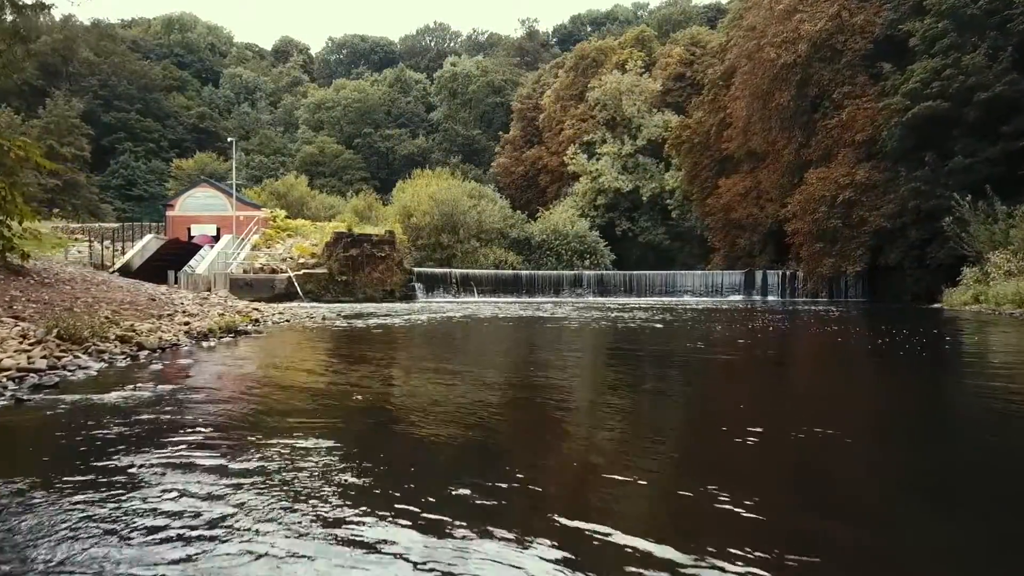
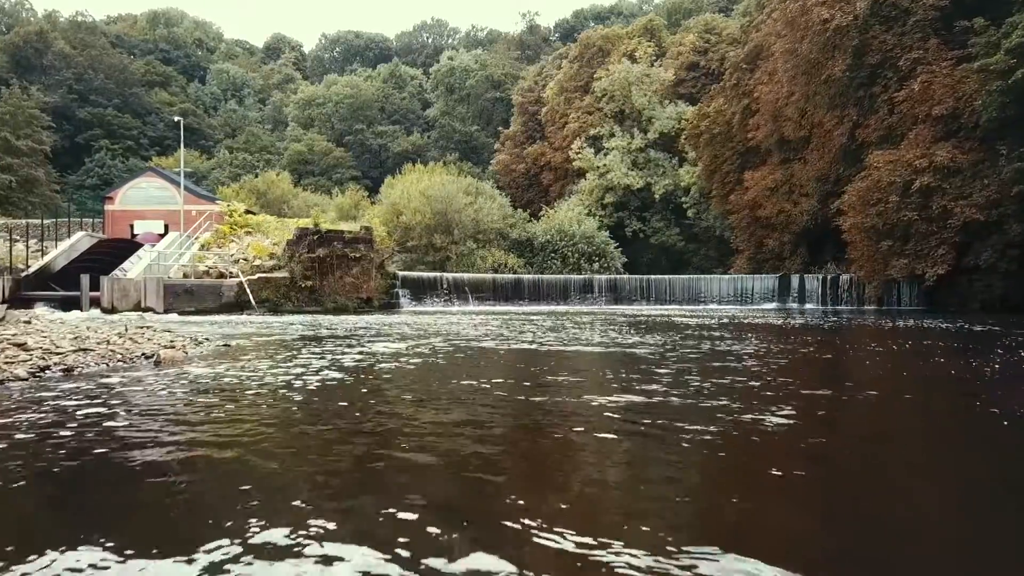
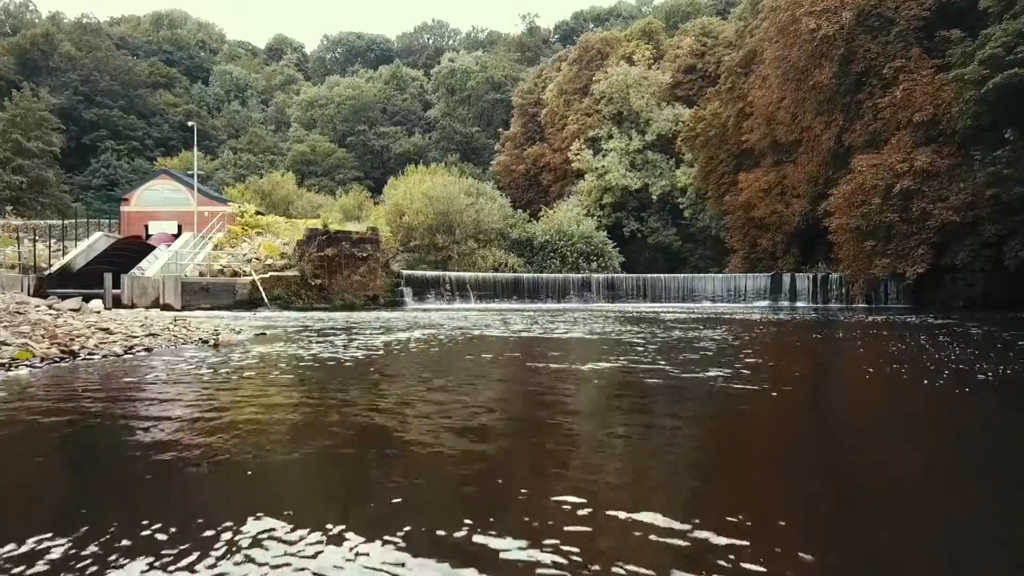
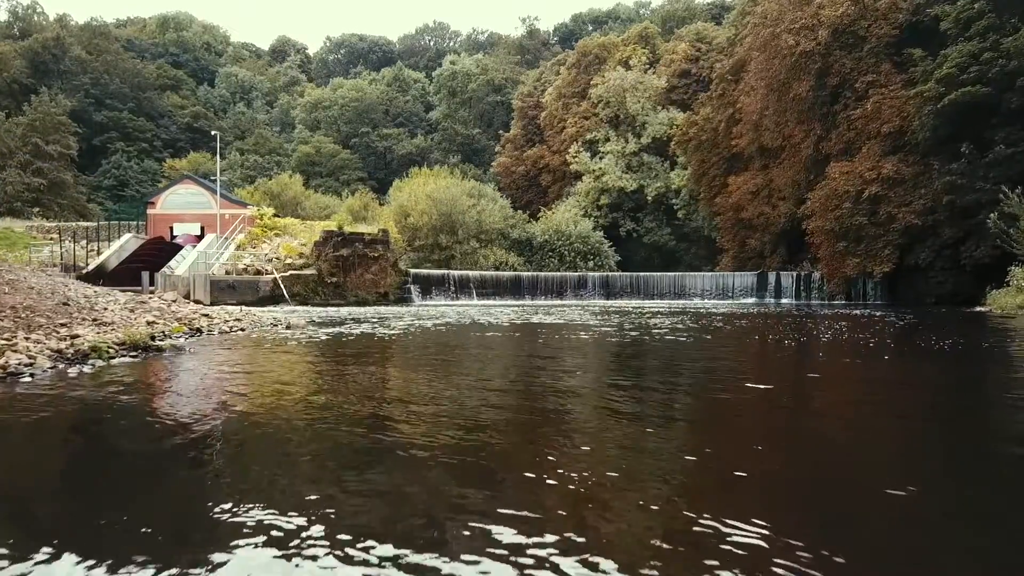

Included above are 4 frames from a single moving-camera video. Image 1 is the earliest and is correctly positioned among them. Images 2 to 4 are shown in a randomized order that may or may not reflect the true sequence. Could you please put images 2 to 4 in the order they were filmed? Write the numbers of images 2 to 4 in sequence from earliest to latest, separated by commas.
4, 3, 2
